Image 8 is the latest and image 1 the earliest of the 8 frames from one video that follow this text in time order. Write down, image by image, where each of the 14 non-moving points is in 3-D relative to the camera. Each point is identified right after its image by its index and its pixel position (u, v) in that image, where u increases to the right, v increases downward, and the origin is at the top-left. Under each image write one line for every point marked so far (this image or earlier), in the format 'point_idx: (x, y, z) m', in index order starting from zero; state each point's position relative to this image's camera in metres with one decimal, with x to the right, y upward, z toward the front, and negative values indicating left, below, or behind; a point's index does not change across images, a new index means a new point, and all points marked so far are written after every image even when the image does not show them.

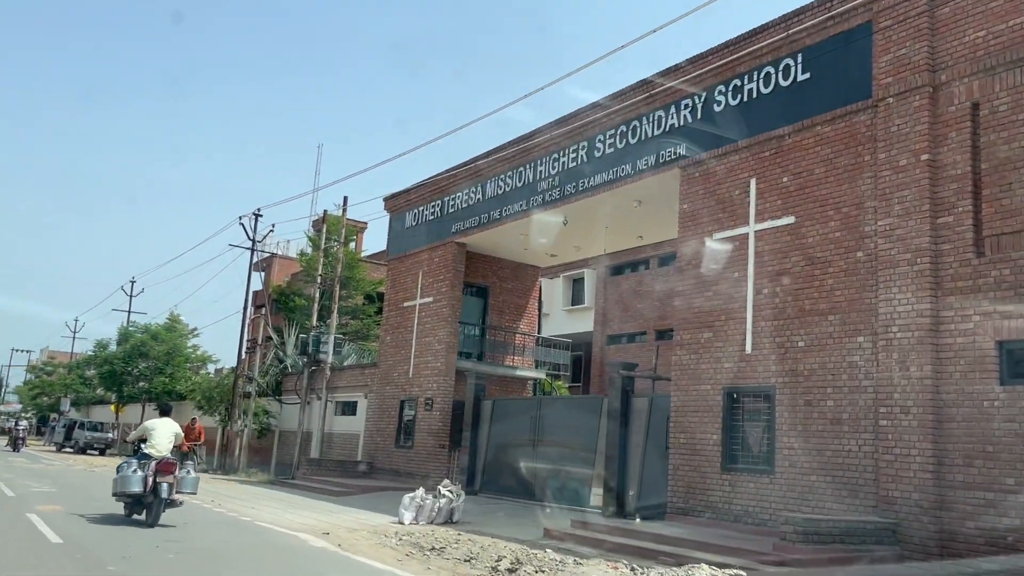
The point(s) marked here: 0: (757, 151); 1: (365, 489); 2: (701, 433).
0: (+3.9, +2.2, +13.7) m
1: (-3.3, -4.6, +19.6) m
2: (+3.0, -2.3, +13.7) m
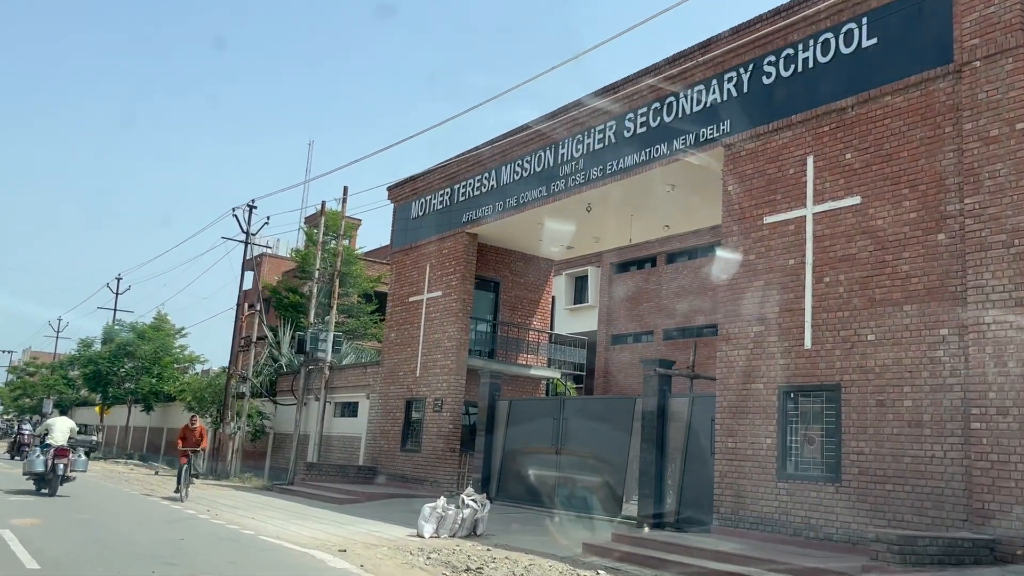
0: (+4.3, +2.3, +12.4) m
1: (-3.0, -4.4, +18.2) m
2: (+3.5, -2.1, +12.4) m
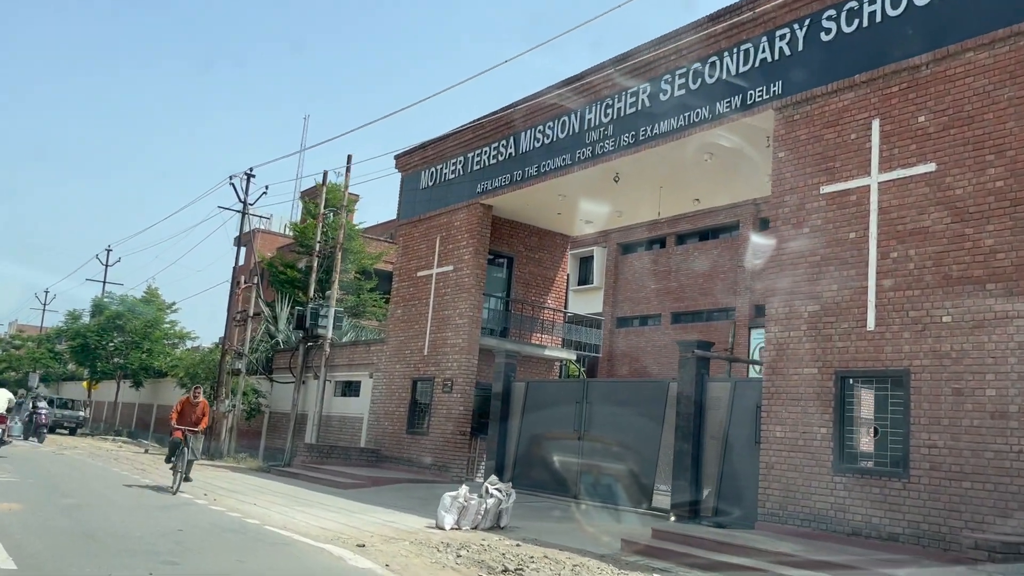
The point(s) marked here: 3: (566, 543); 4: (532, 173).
0: (+4.8, +2.6, +11.3) m
1: (-2.7, -3.8, +17.1) m
2: (+3.9, -1.8, +11.4) m
3: (+0.7, -3.3, +11.2) m
4: (+0.4, +2.3, +17.6) m
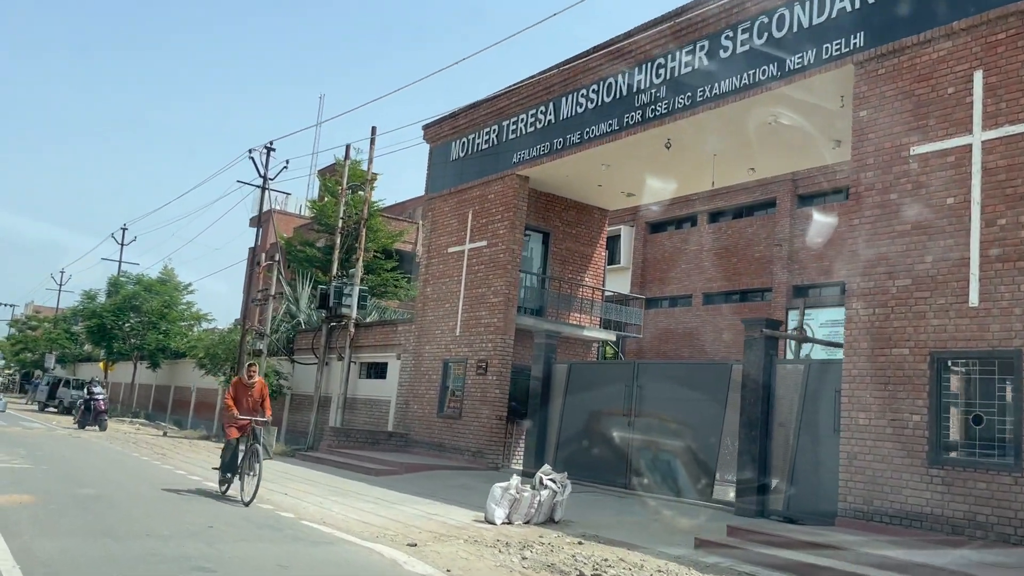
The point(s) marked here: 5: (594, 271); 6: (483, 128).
0: (+5.5, +3.0, +10.1) m
1: (-1.9, -3.4, +16.1) m
2: (+4.5, -1.5, +10.3) m
3: (+1.4, -3.0, +10.2) m
4: (+1.2, +2.8, +16.5) m
5: (+1.9, +0.4, +19.9) m
6: (-0.6, +3.5, +19.2) m
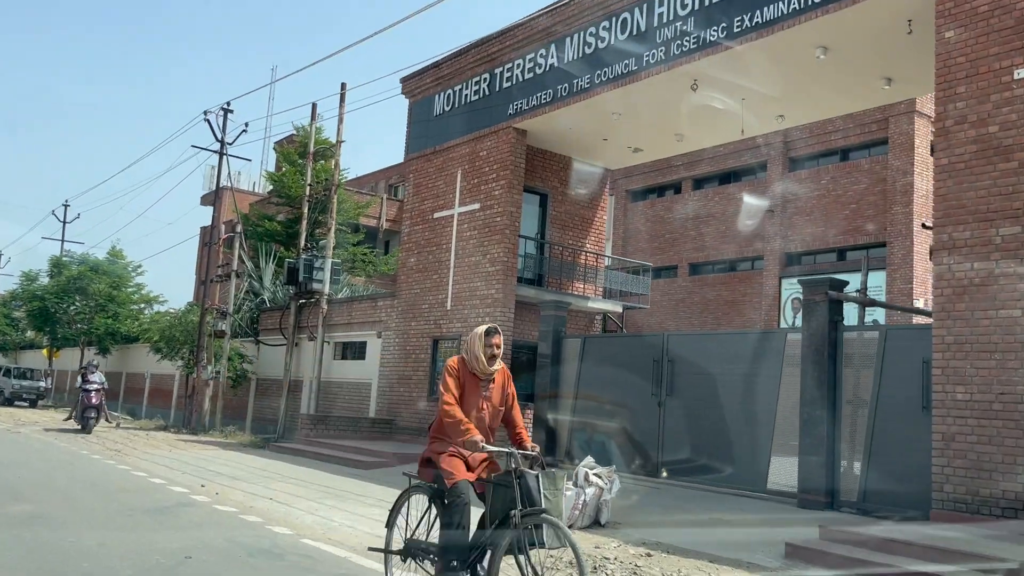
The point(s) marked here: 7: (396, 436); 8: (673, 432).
0: (+5.8, +3.5, +8.4) m
1: (-1.8, -2.8, +14.2) m
2: (+4.9, -1.0, +8.7) m
3: (+1.8, -2.5, +8.4) m
4: (+1.2, +3.4, +14.6) m
5: (+1.7, +1.1, +18.1) m
6: (-0.8, +4.2, +17.2) m
7: (-2.4, -3.0, +17.7) m
8: (+2.3, -2.1, +12.5) m
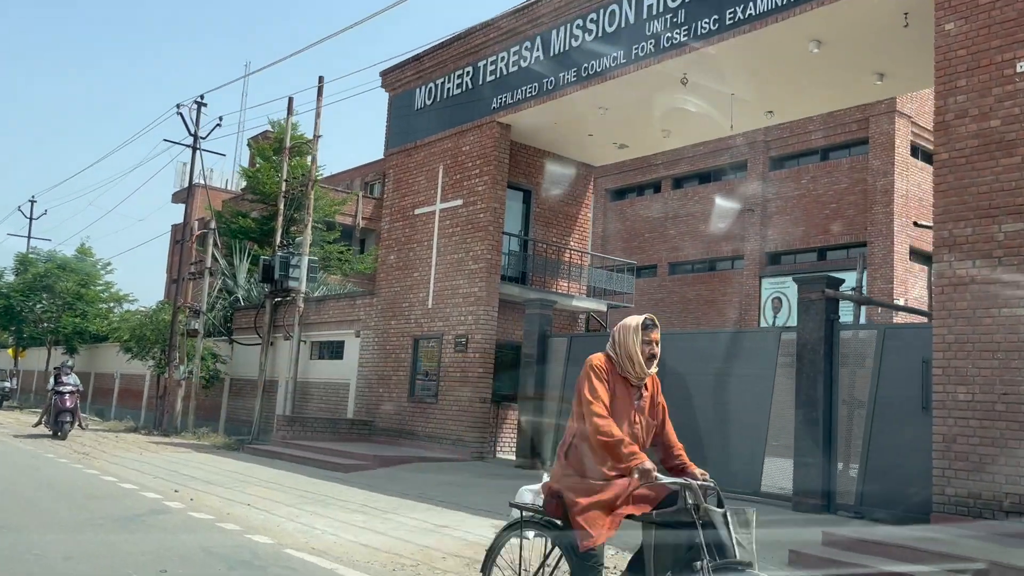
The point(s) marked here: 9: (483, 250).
0: (+5.8, +3.5, +8.2) m
1: (-2.0, -2.8, +13.8) m
2: (+4.8, -0.9, +8.5) m
3: (+1.7, -2.5, +8.1) m
4: (+0.9, +3.4, +14.3) m
5: (+1.4, +1.1, +17.8) m
6: (-1.1, +4.2, +16.8) m
7: (-2.7, -3.0, +17.3) m
8: (+2.1, -2.1, +12.2) m
9: (-0.5, +0.7, +15.6) m
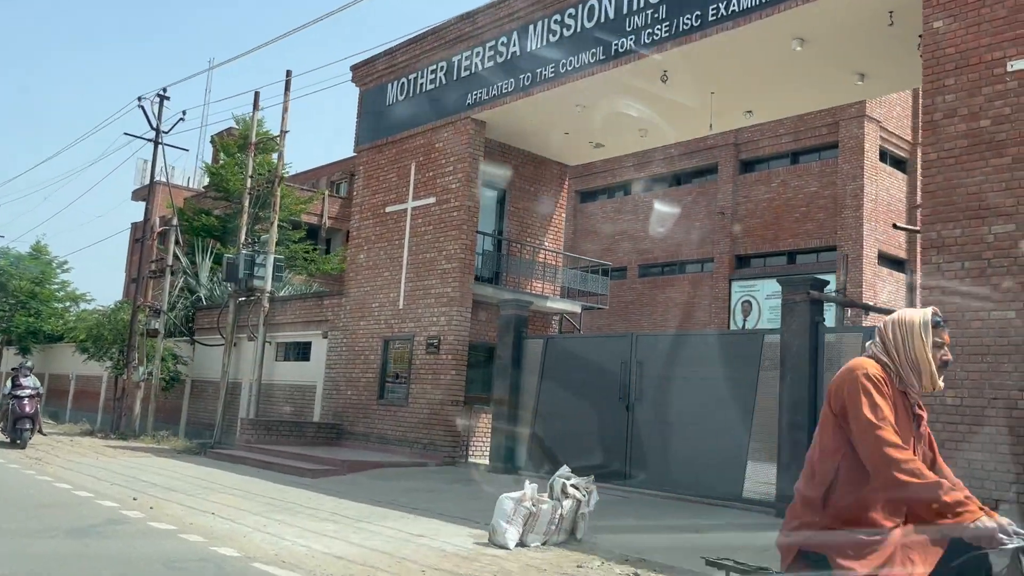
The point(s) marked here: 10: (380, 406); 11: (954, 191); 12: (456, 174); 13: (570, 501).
0: (+5.6, +3.5, +8.1) m
1: (-2.4, -2.8, +13.4) m
2: (+4.7, -1.0, +8.3) m
3: (+1.5, -2.5, +7.9) m
4: (+0.5, +3.4, +14.0) m
5: (+0.8, +1.1, +17.5) m
6: (-1.6, +4.2, +16.4) m
7: (-3.3, -3.0, +16.8) m
8: (+1.8, -2.1, +12.0) m
9: (-1.0, +0.7, +15.2) m
10: (-2.5, -2.2, +16.2) m
11: (+4.6, +1.0, +8.9) m
12: (-1.0, +2.1, +15.6) m
13: (+0.5, -2.0, +8.1) m
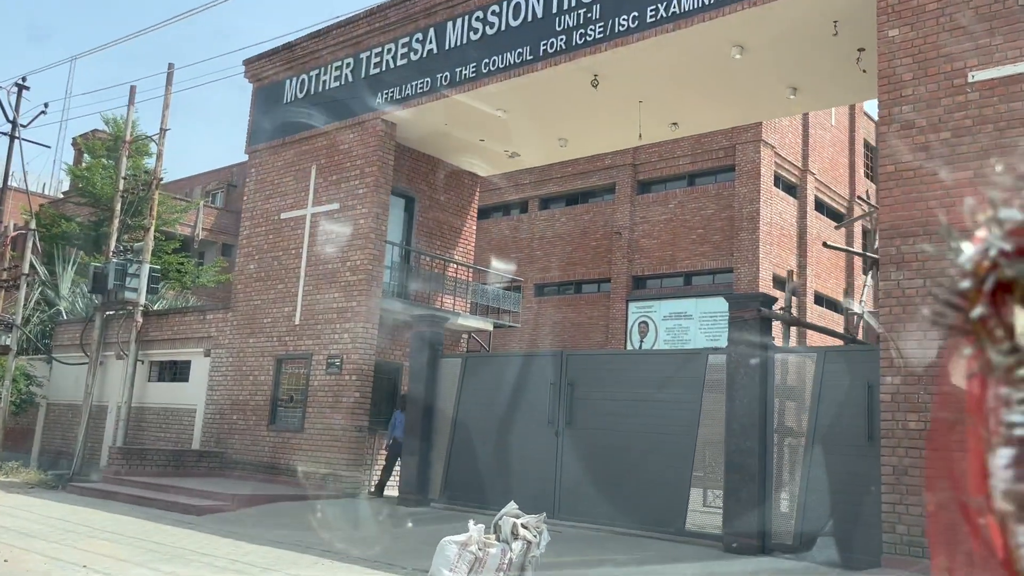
0: (+5.2, +3.3, +8.0) m
1: (-3.7, -2.9, +11.9) m
2: (+4.1, -1.1, +7.9) m
3: (+1.1, -2.6, +7.0) m
4: (-0.7, +3.2, +13.0) m
5: (-0.9, +0.8, +16.5) m
6: (-3.2, +4.0, +15.2) m
7: (-5.0, -3.2, +15.2) m
8: (+0.7, -2.3, +11.1) m
9: (-2.4, +0.4, +14.0) m
10: (-4.1, -2.4, +14.6) m
11: (+4.0, +0.8, +8.5) m
12: (-2.5, +1.8, +14.4) m
13: (+0.1, -2.1, +7.1) m
